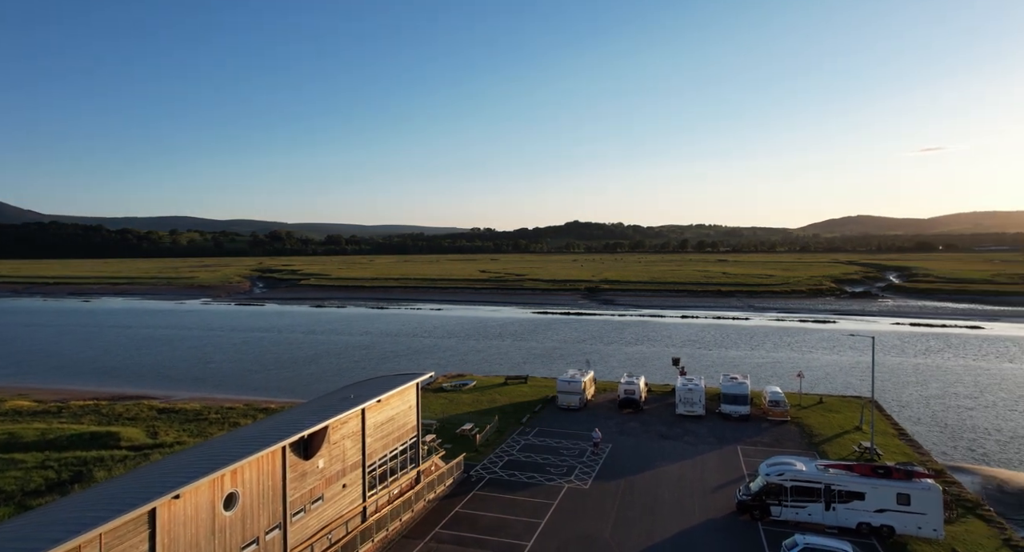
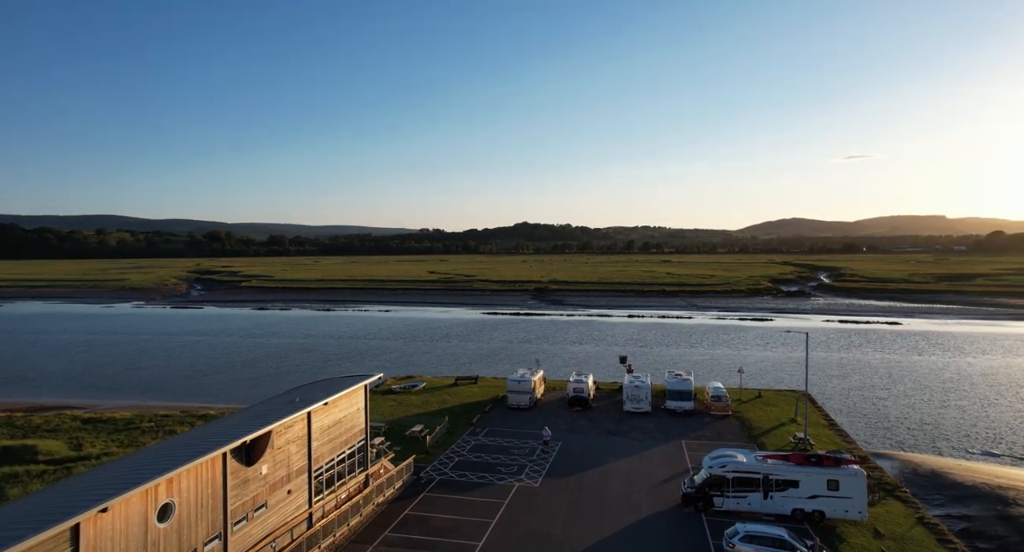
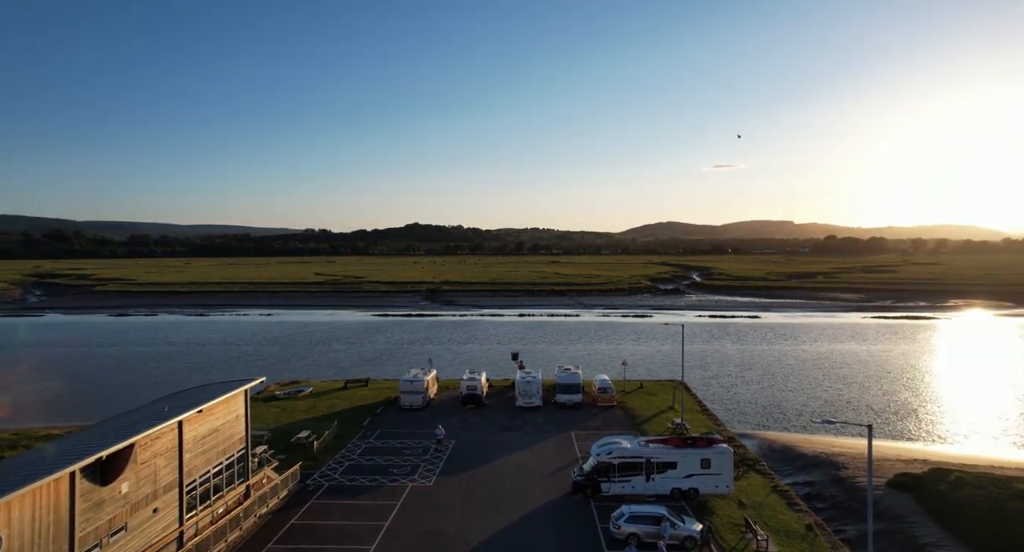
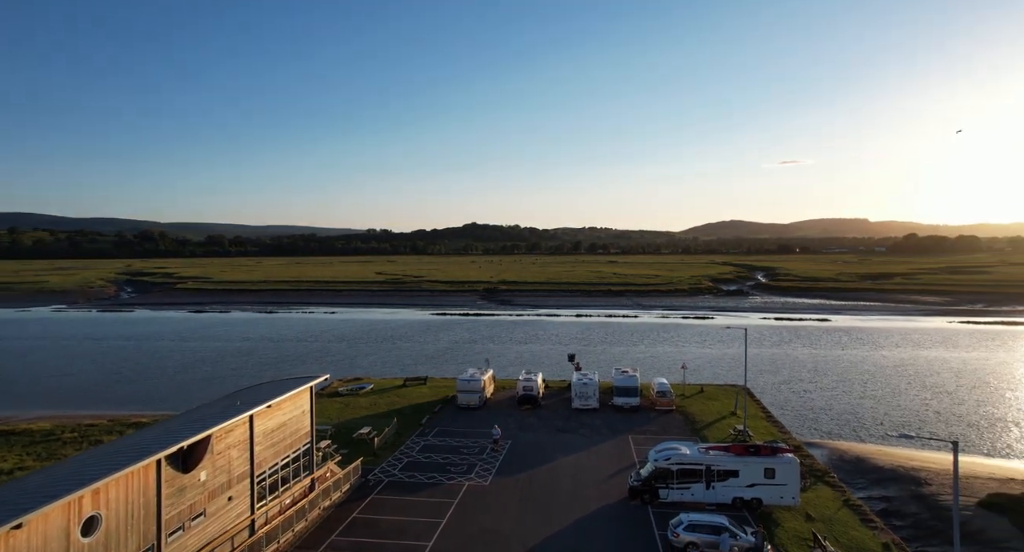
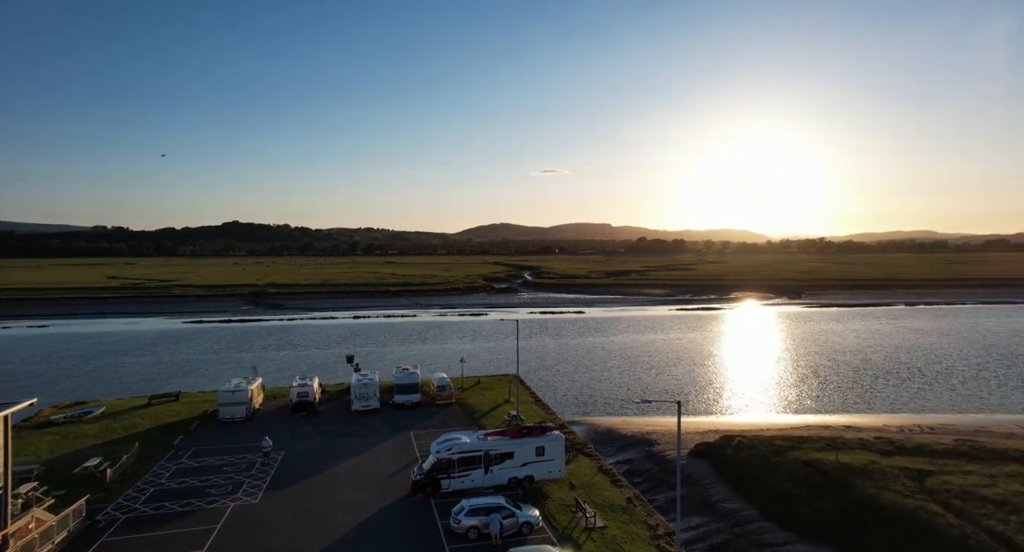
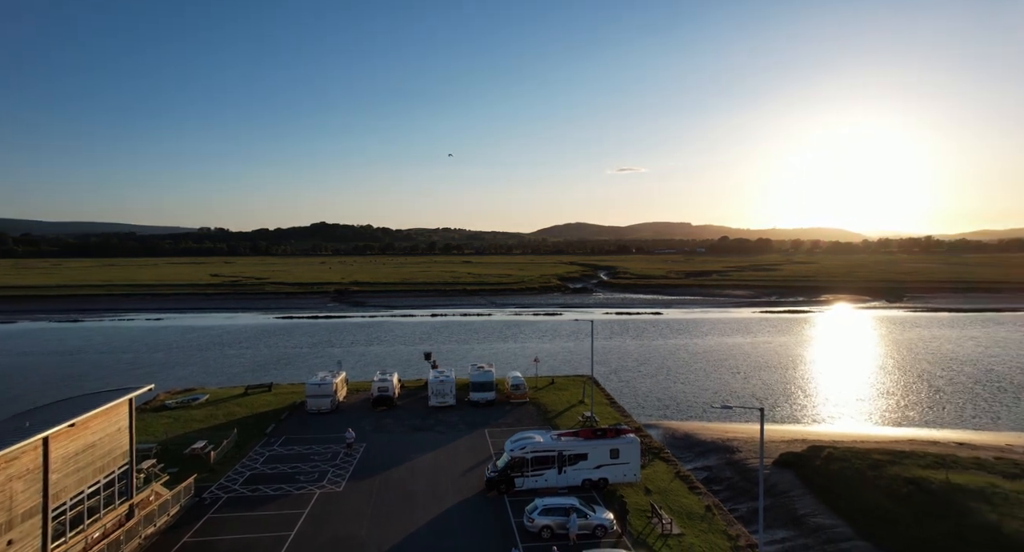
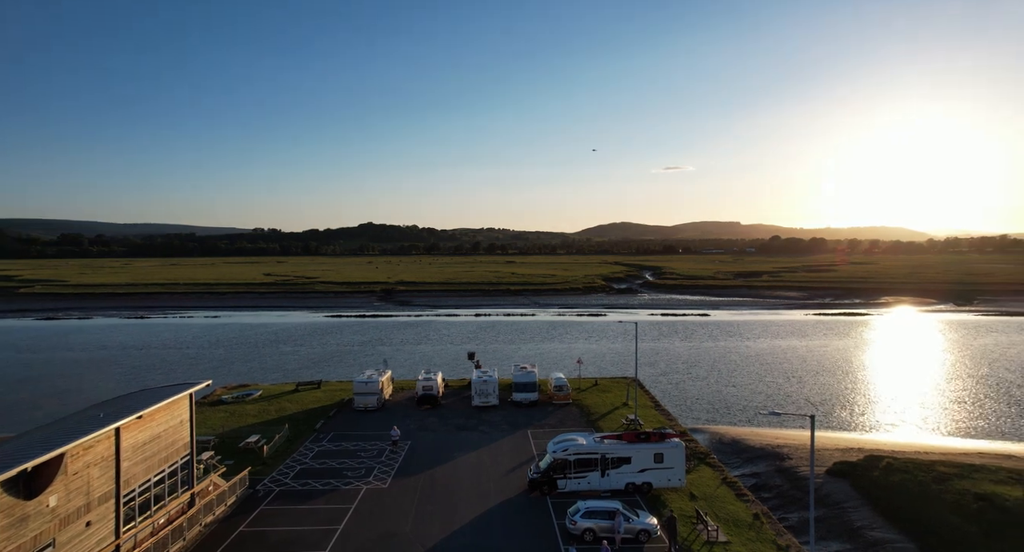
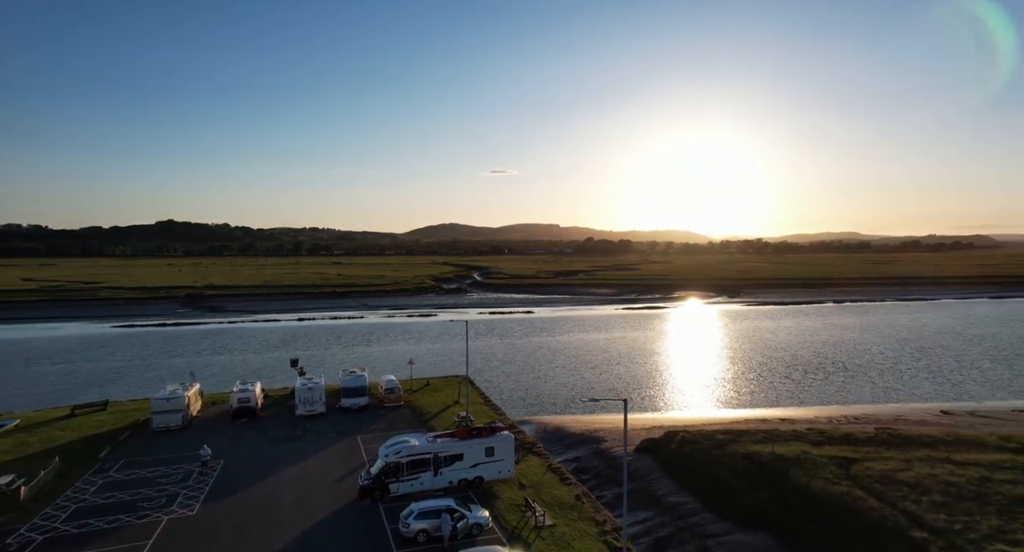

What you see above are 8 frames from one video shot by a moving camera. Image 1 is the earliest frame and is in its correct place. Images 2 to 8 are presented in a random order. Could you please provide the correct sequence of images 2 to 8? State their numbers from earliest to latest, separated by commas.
2, 4, 3, 7, 6, 5, 8
